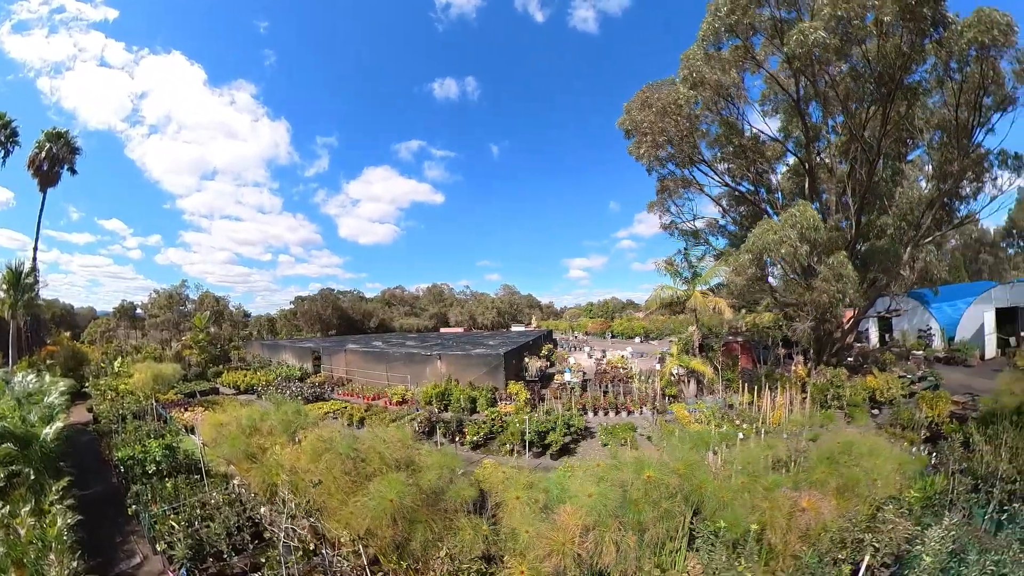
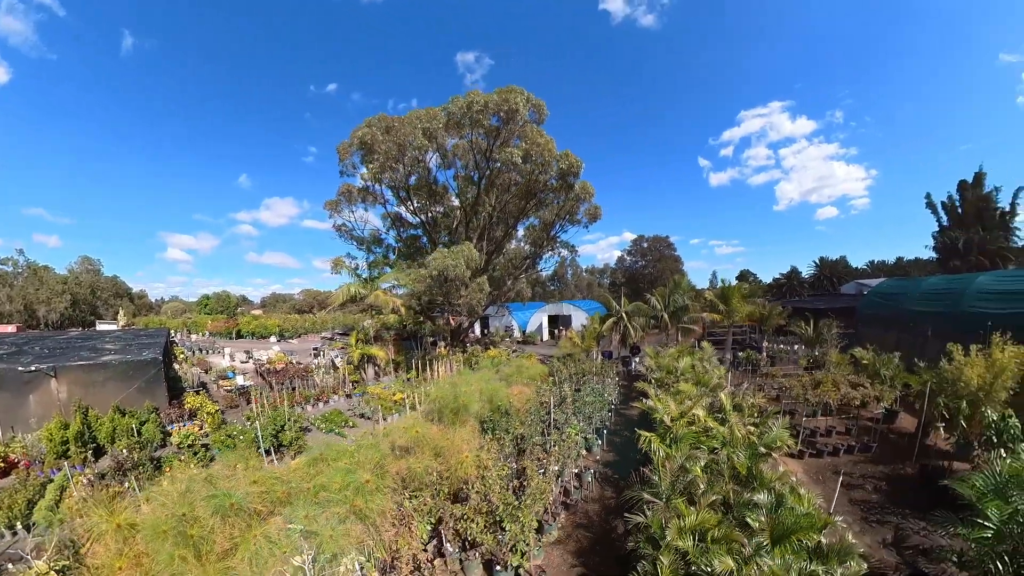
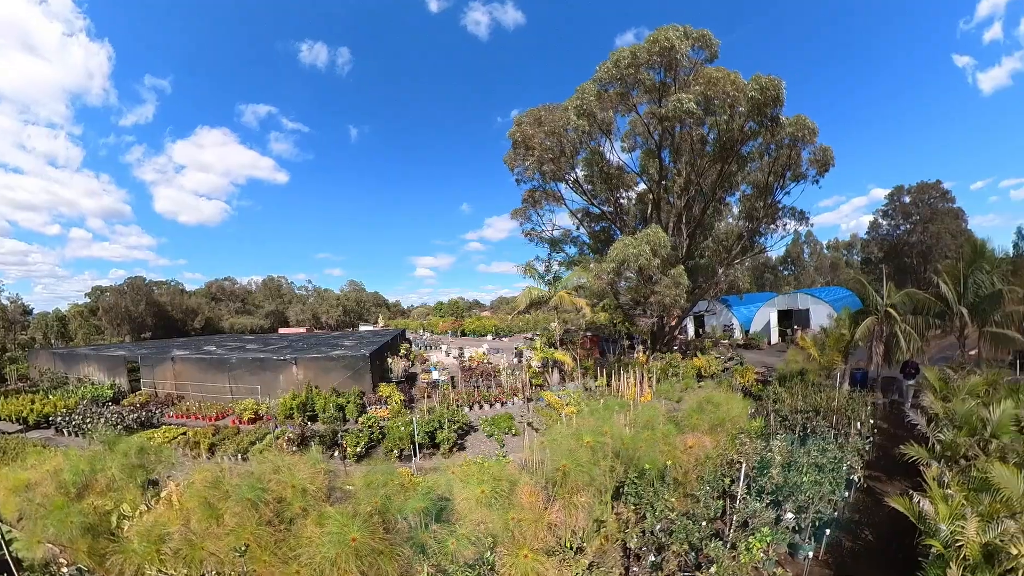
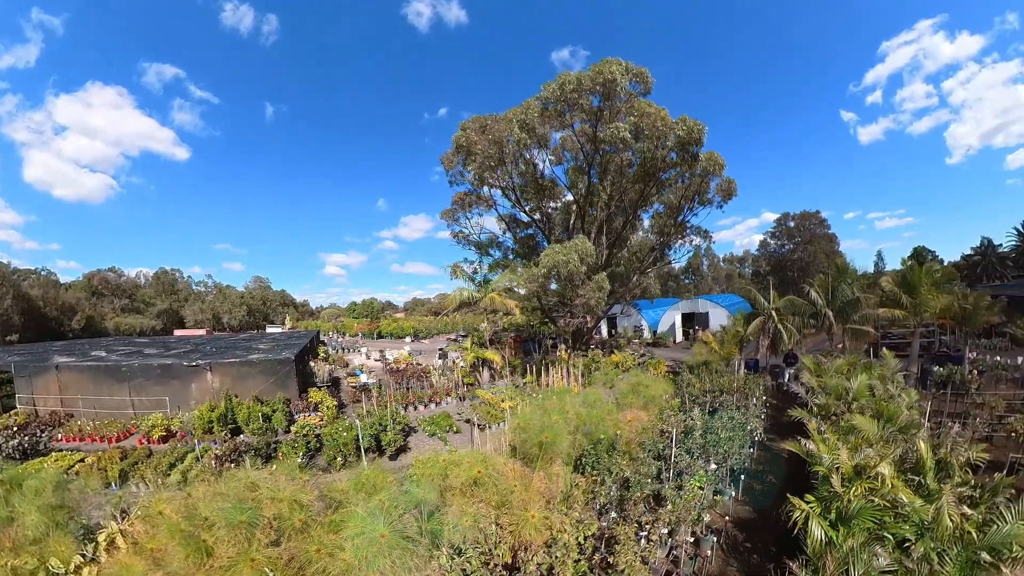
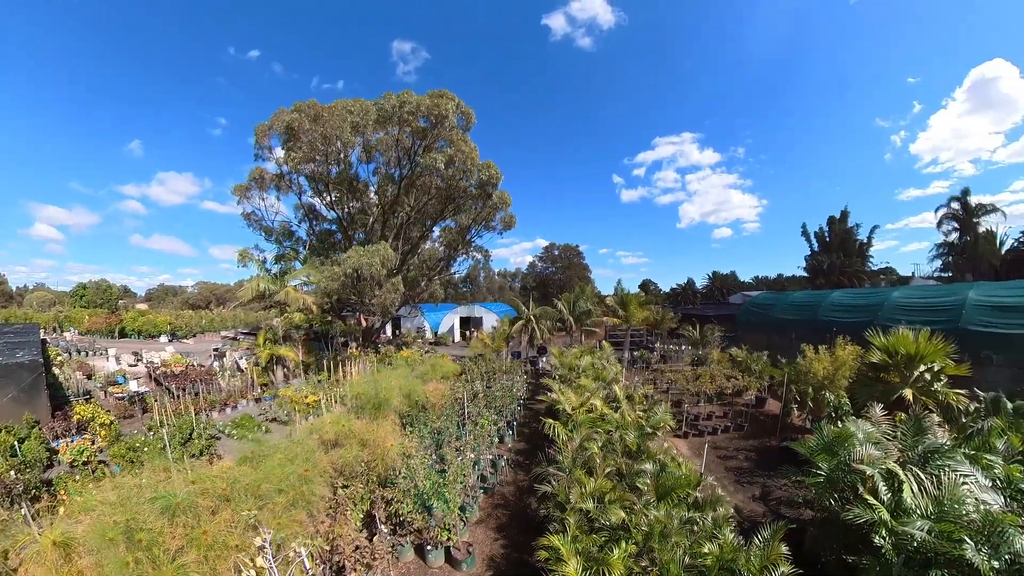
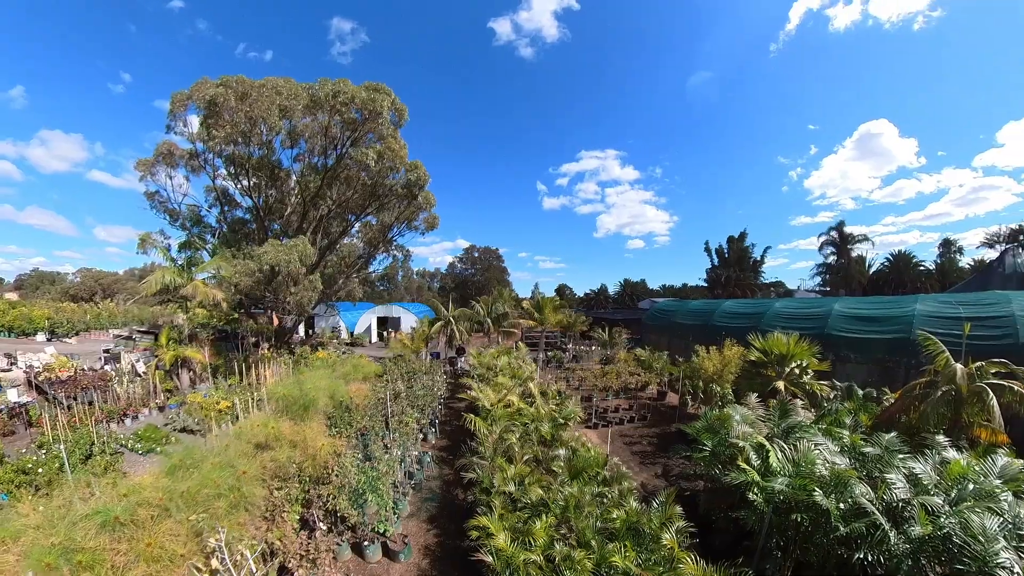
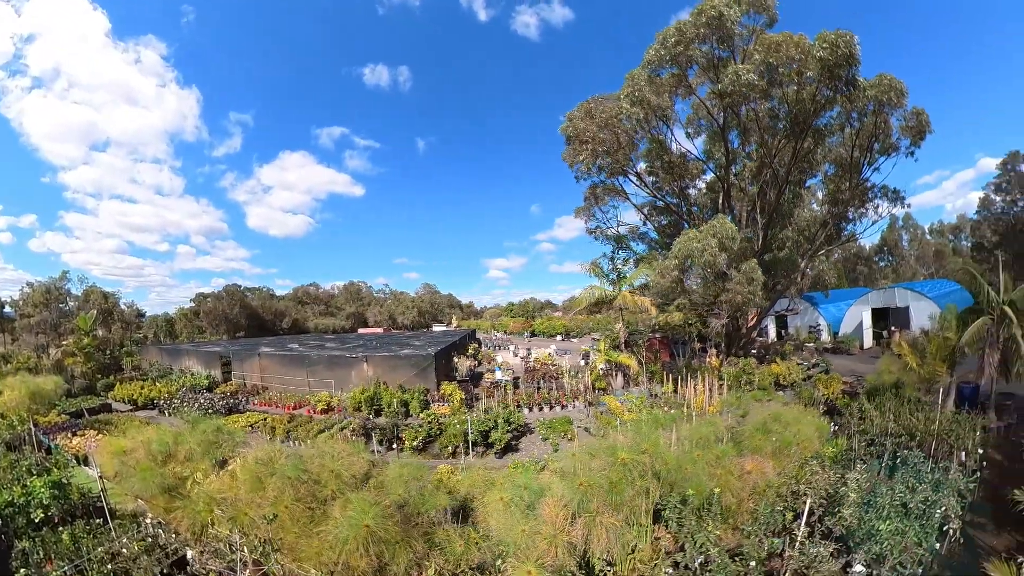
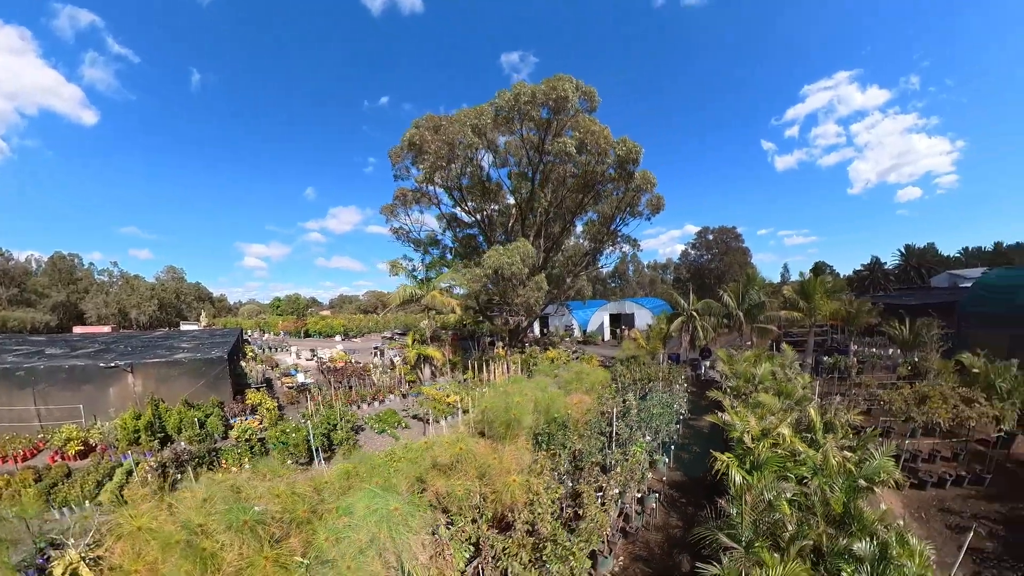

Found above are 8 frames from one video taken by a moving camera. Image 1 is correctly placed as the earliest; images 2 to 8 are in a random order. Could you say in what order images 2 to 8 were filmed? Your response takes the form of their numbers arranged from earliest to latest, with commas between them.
7, 3, 4, 8, 2, 5, 6
